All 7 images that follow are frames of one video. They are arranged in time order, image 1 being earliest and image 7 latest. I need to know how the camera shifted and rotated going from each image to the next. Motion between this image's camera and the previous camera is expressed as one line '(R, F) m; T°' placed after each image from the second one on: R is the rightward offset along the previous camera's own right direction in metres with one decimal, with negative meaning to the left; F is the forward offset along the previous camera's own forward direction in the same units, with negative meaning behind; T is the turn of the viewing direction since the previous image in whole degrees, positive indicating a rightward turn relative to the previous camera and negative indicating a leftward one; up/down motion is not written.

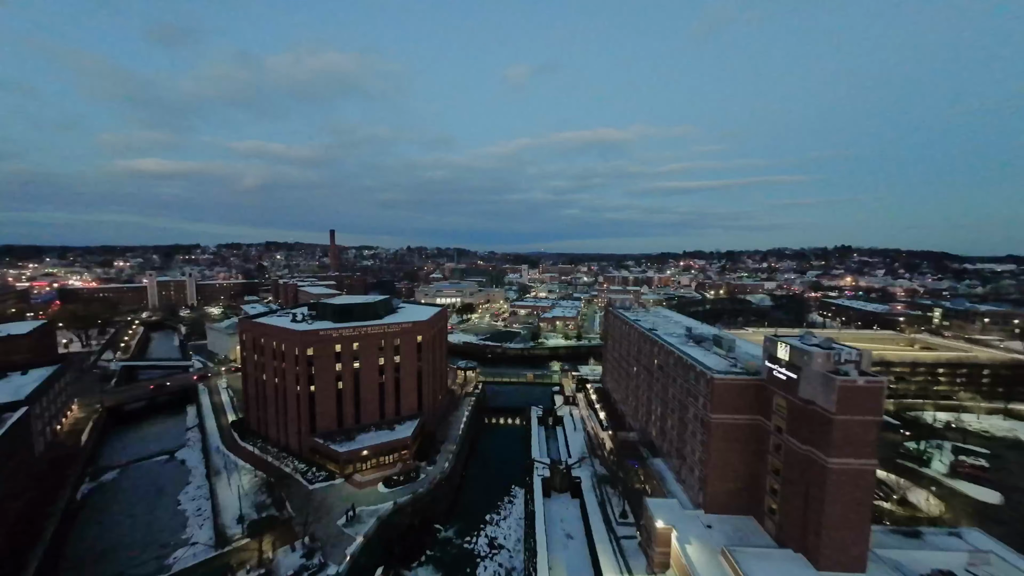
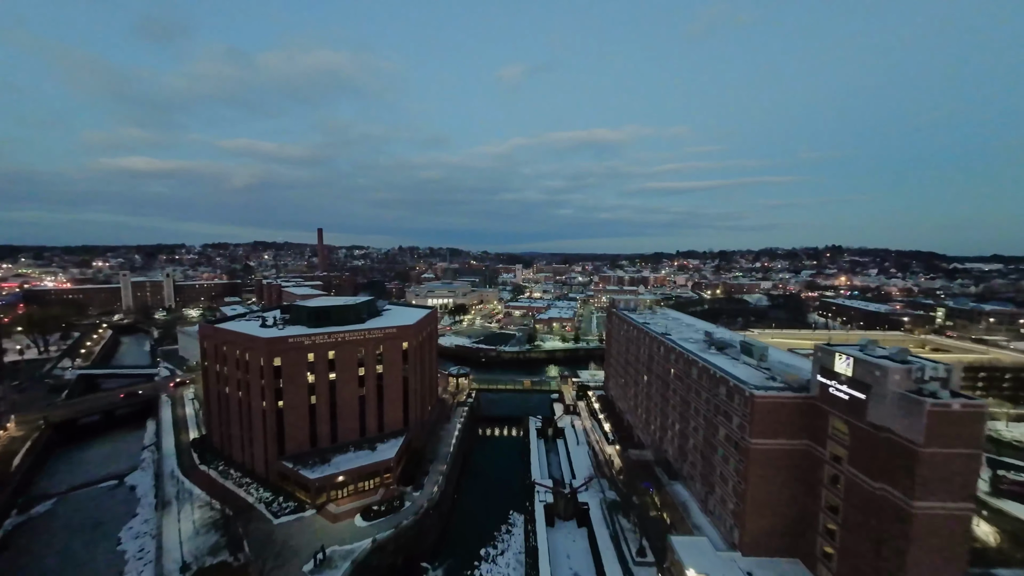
(-0.4, +4.9) m; +1°
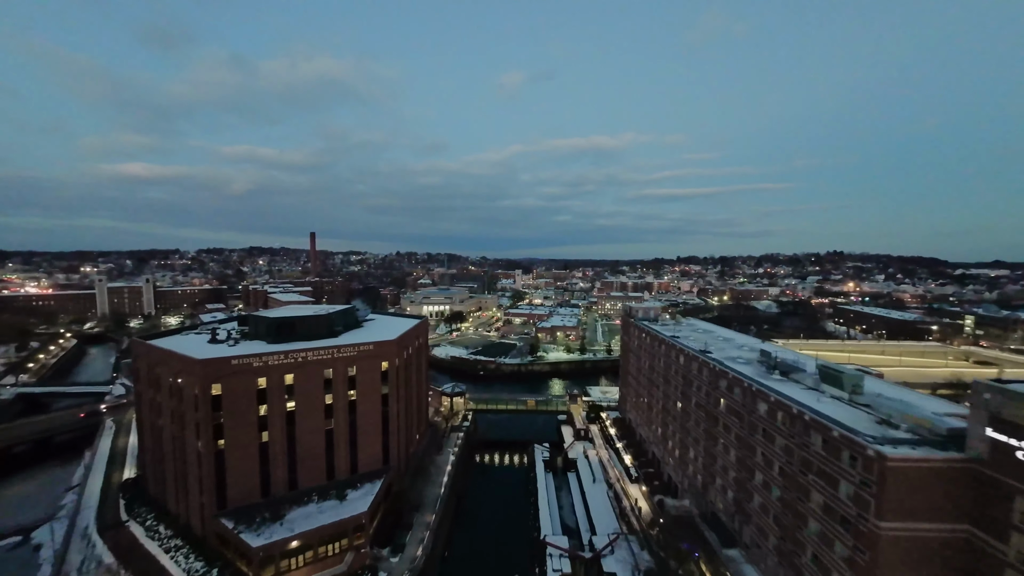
(-0.4, +7.6) m; 0°
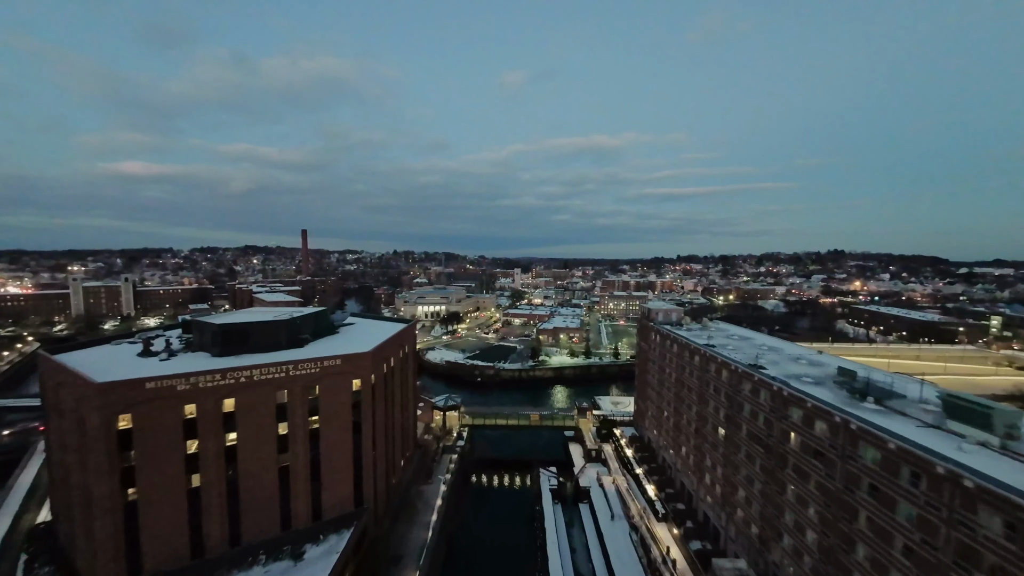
(-0.3, +6.7) m; 0°
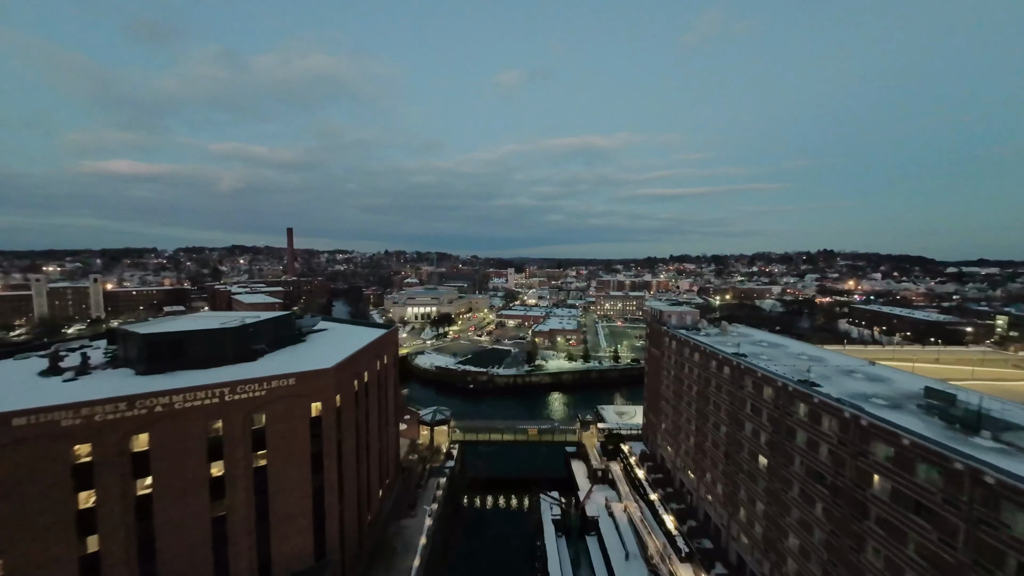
(-0.3, +5.1) m; +1°
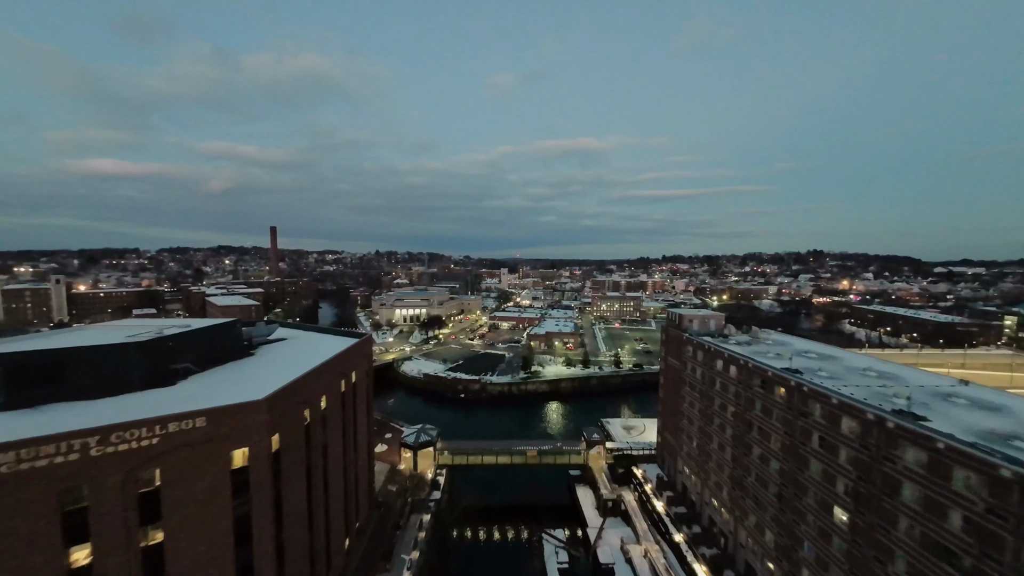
(-0.3, +5.9) m; +1°
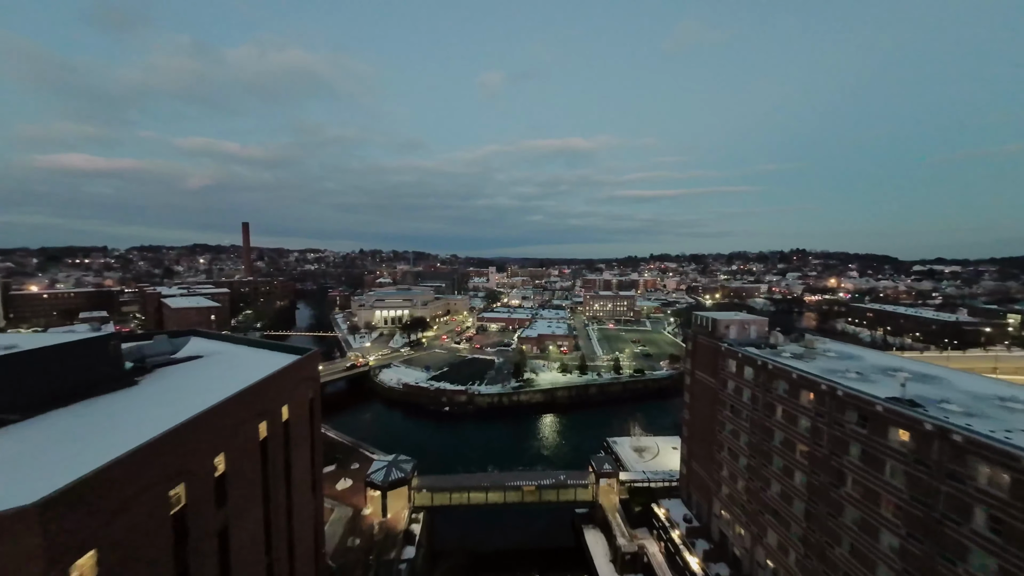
(-0.4, +7.4) m; +2°
